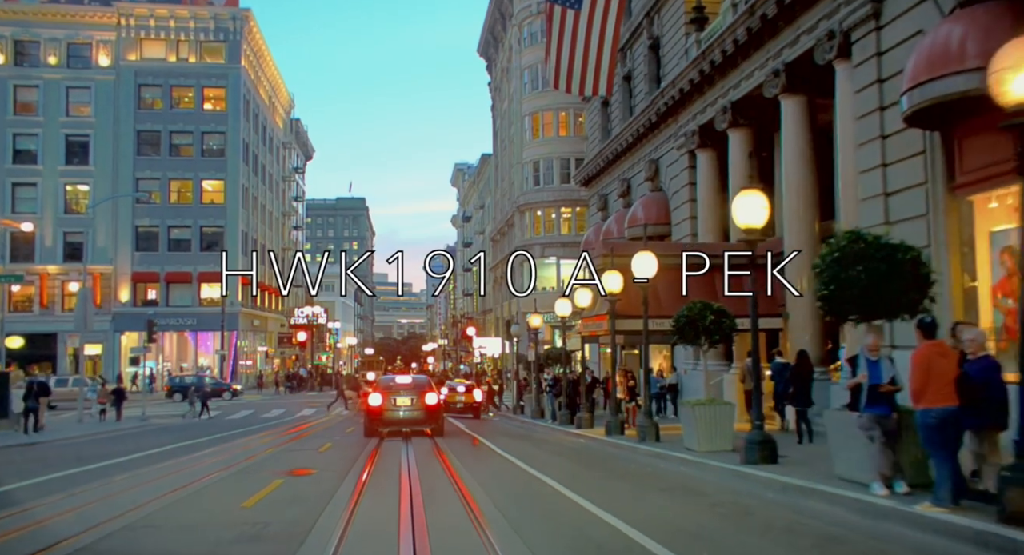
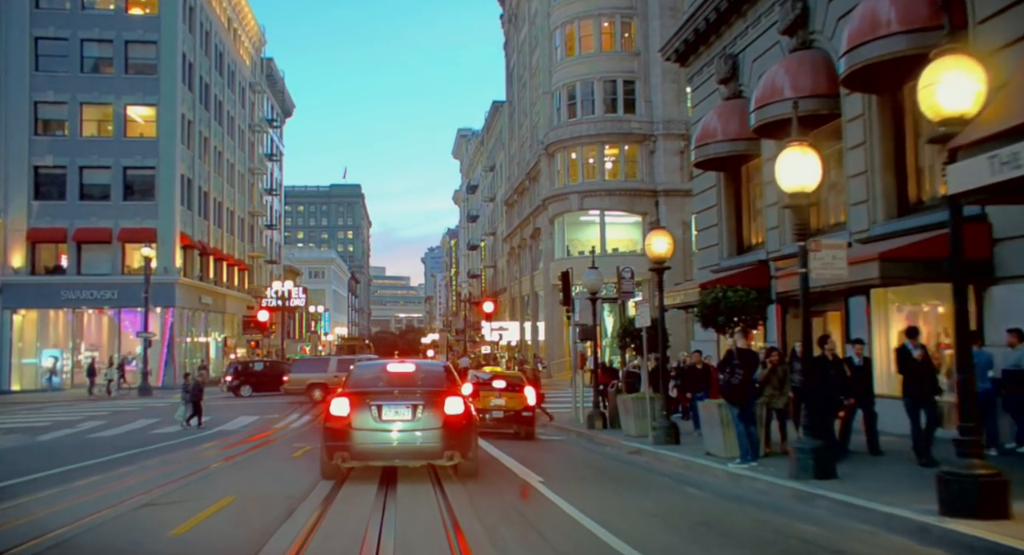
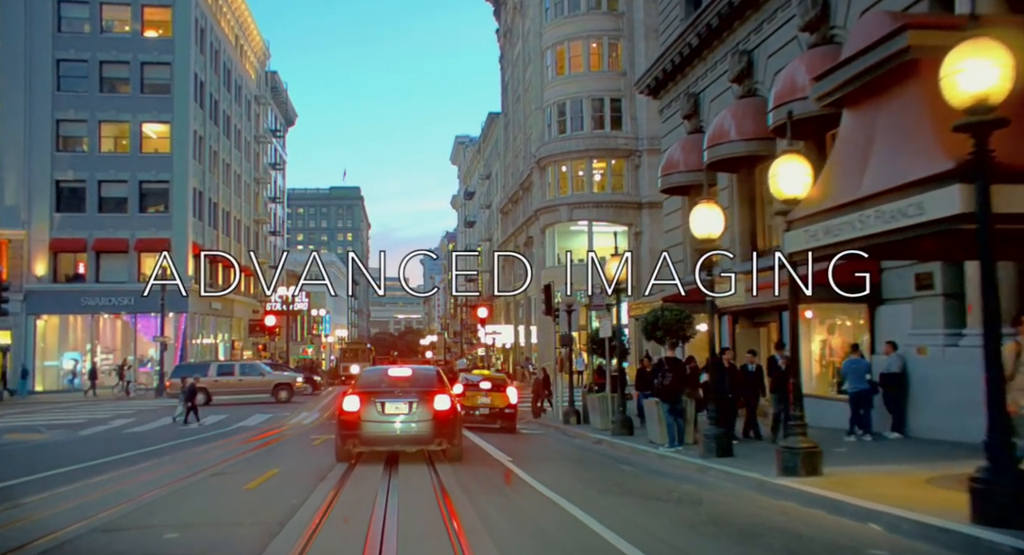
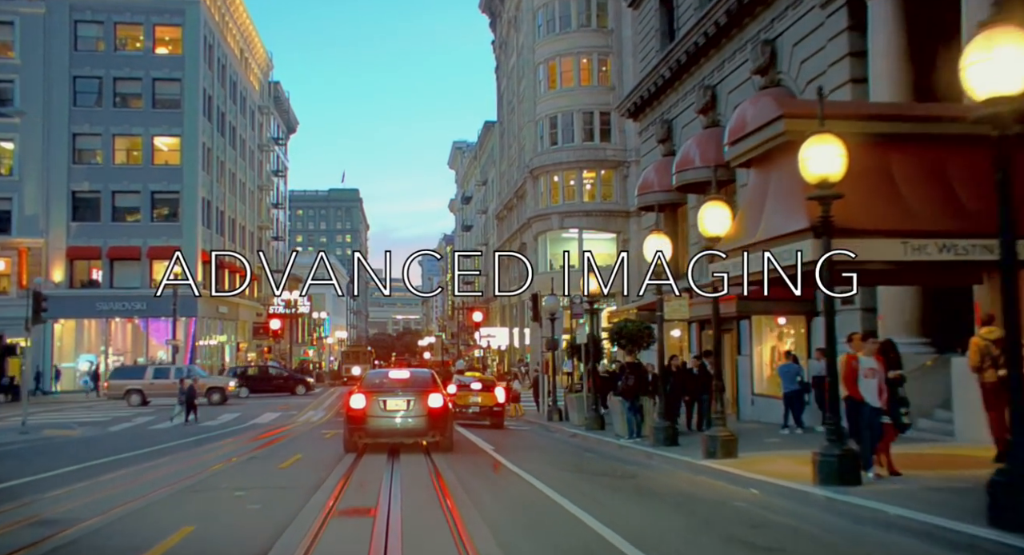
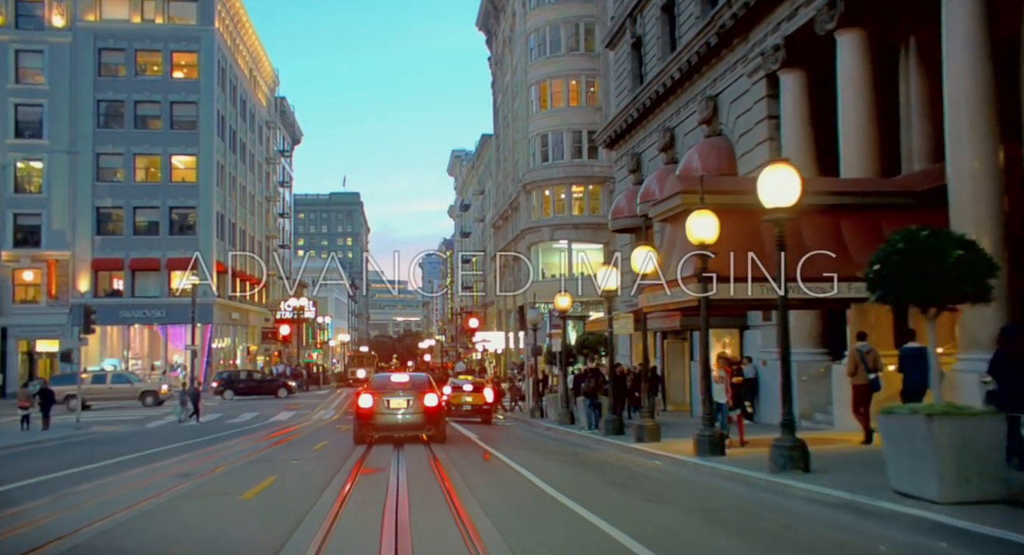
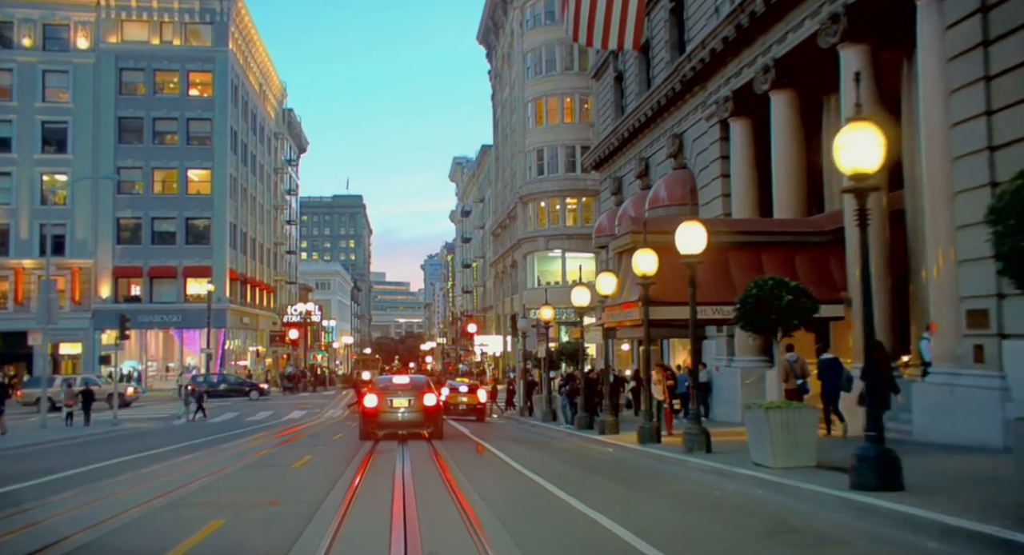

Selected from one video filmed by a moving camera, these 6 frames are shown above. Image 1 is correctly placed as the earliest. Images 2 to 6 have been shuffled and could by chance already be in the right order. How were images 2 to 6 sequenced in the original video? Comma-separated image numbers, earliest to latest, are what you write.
6, 5, 4, 3, 2
